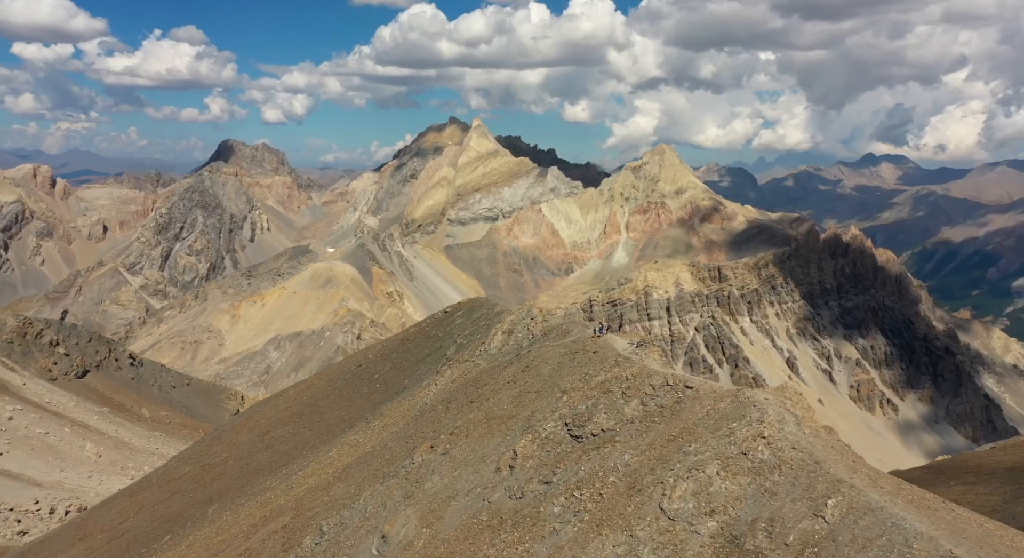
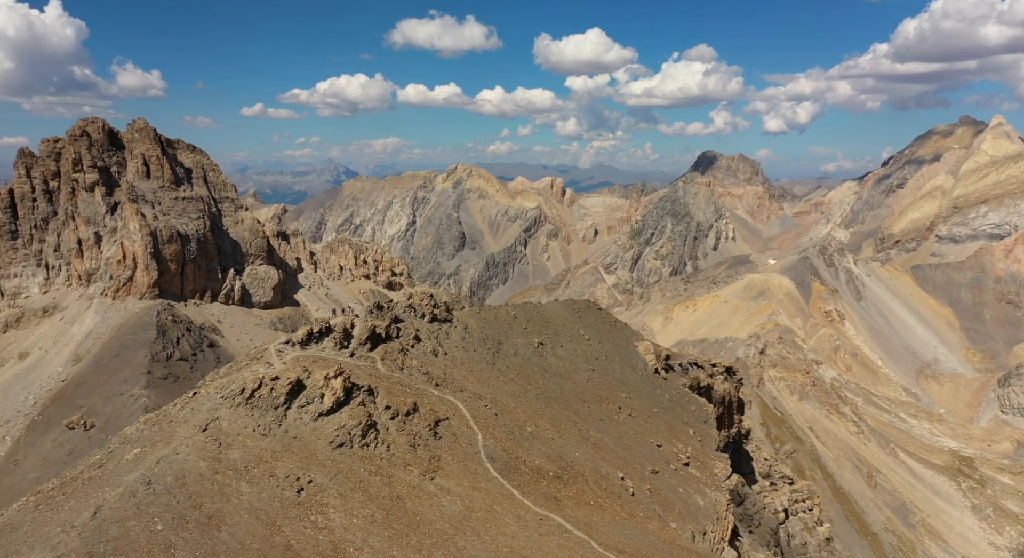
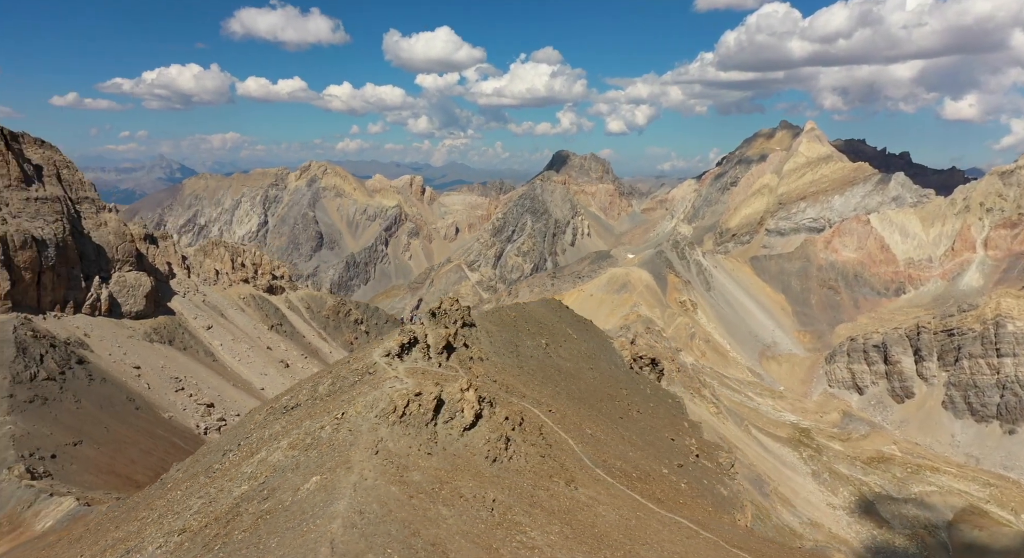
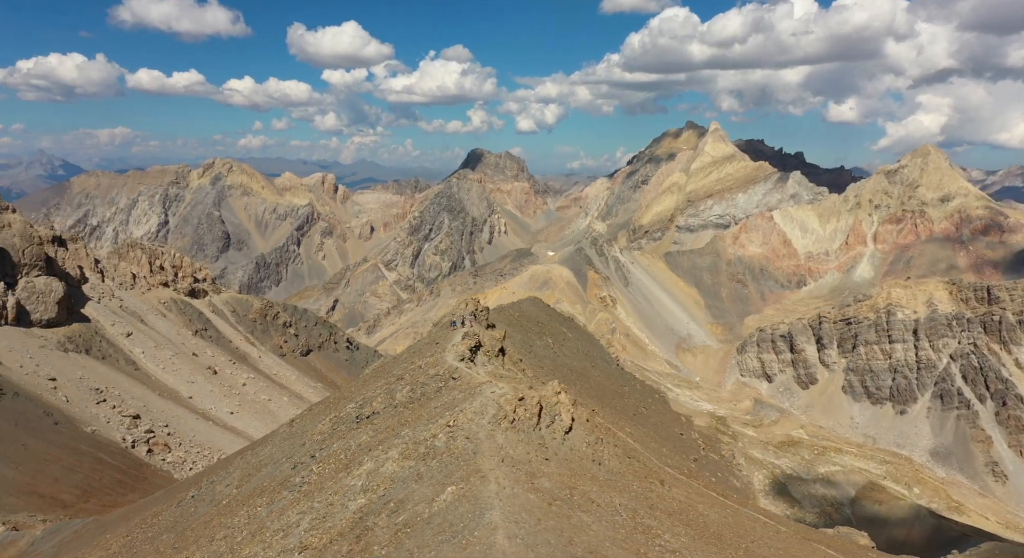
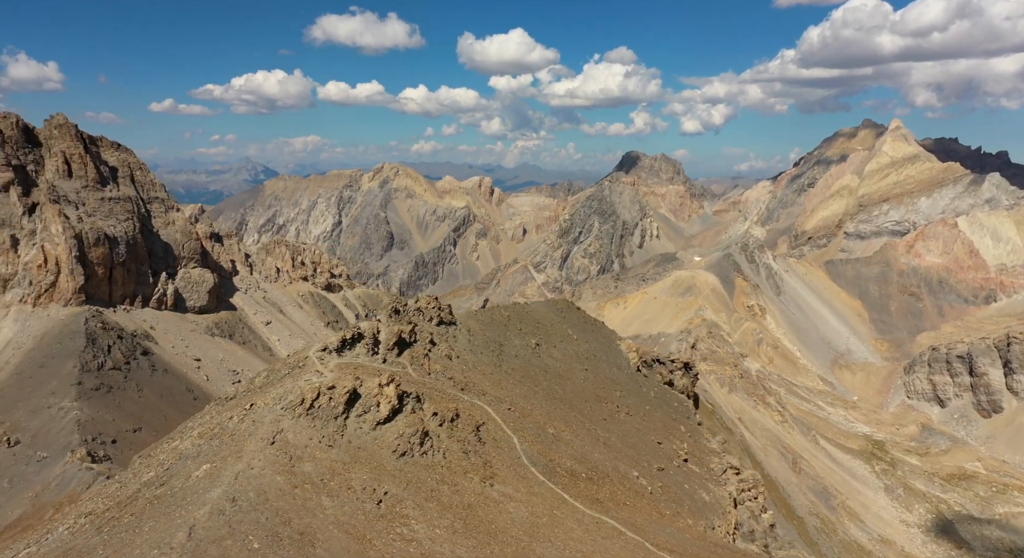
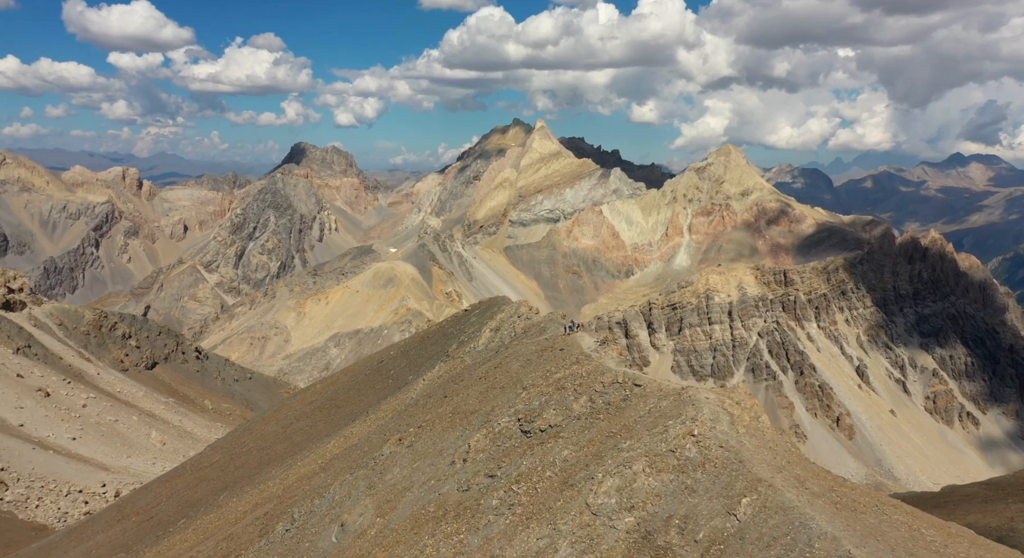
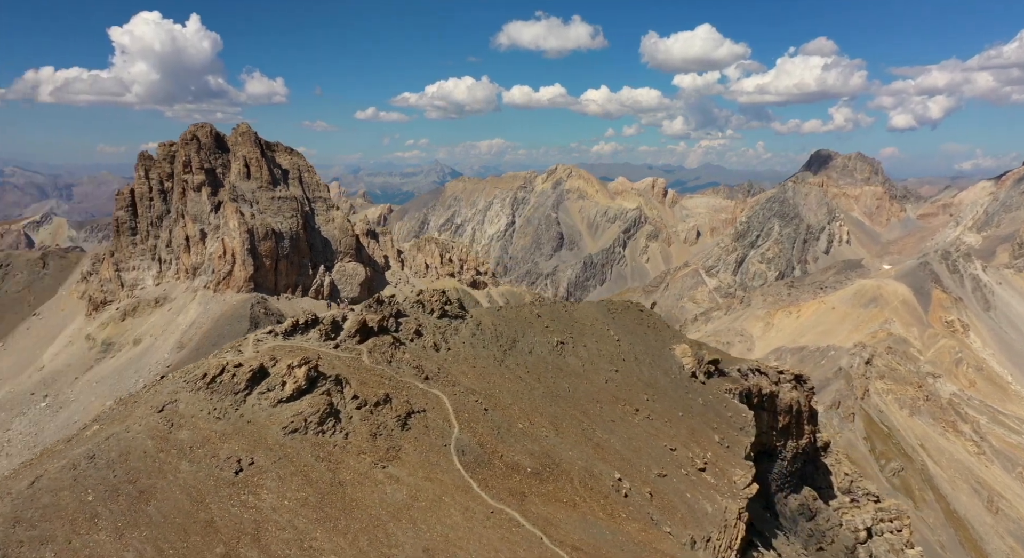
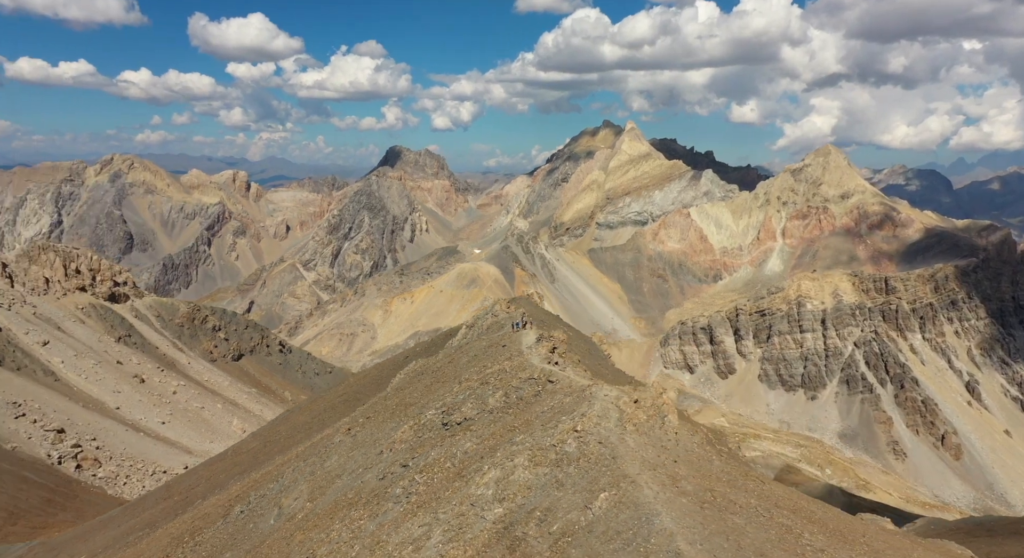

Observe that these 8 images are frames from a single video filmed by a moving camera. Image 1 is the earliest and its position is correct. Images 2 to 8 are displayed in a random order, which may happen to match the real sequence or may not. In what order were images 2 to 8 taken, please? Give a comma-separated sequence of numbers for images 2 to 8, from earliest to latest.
6, 8, 4, 3, 5, 2, 7
